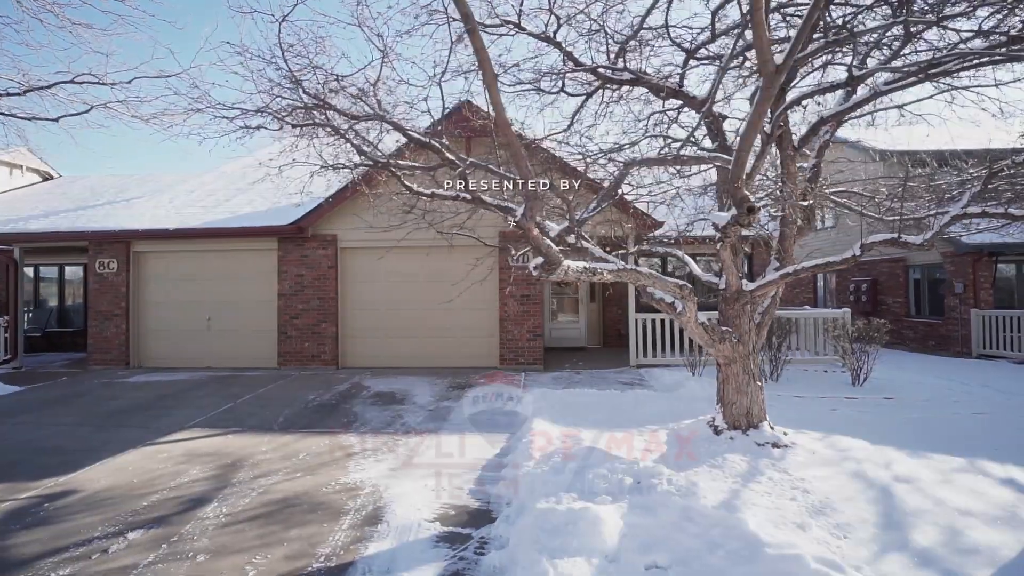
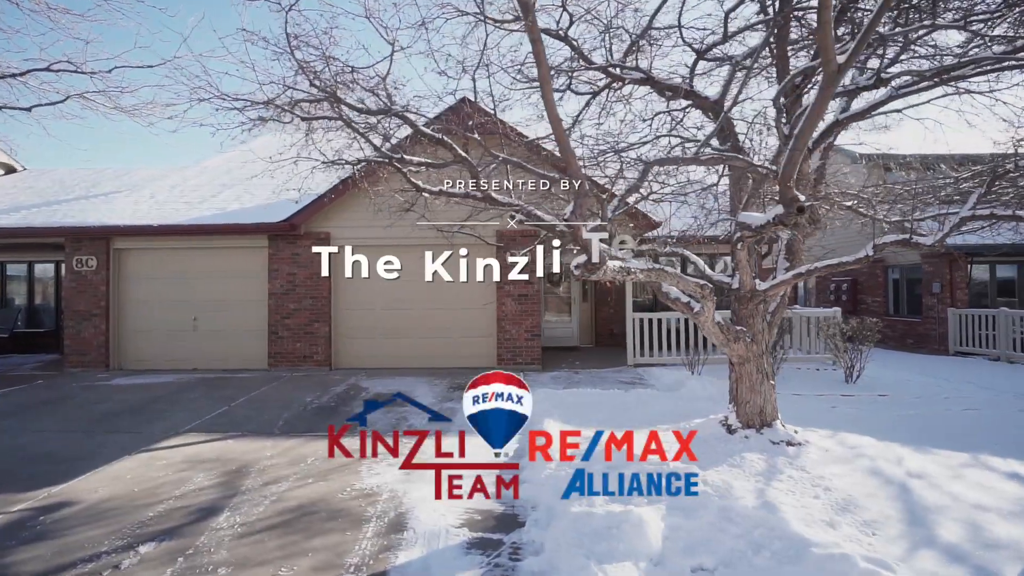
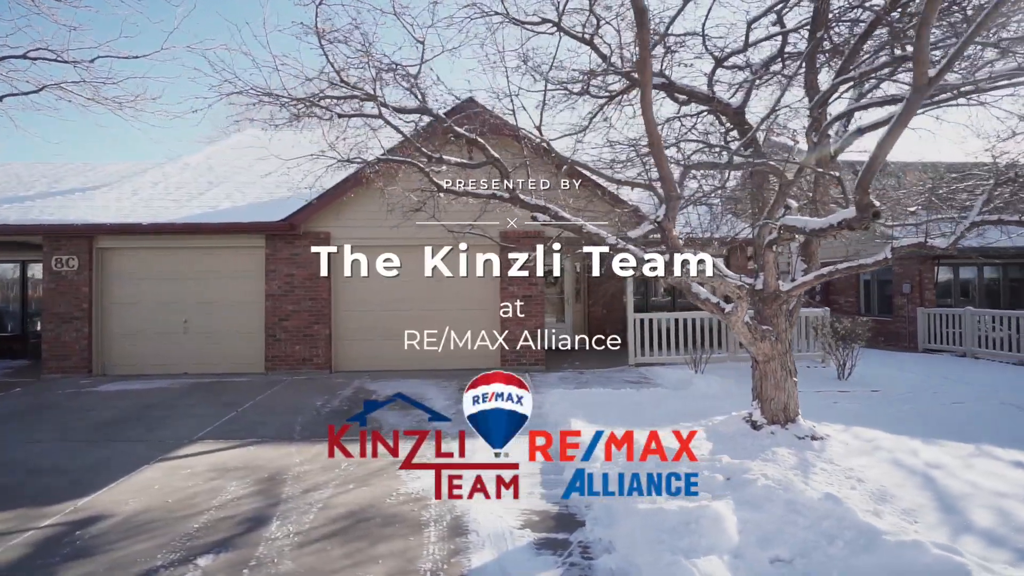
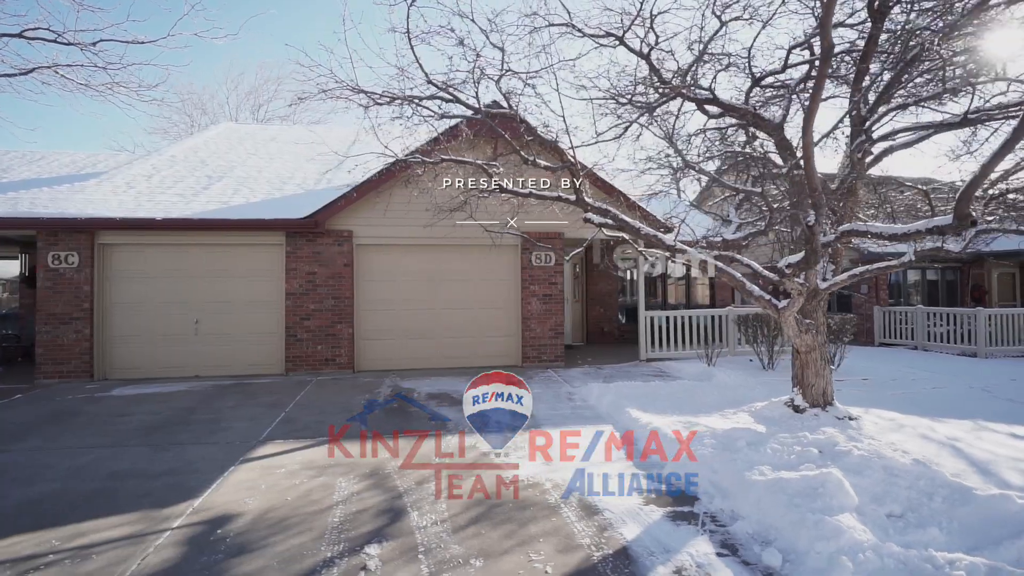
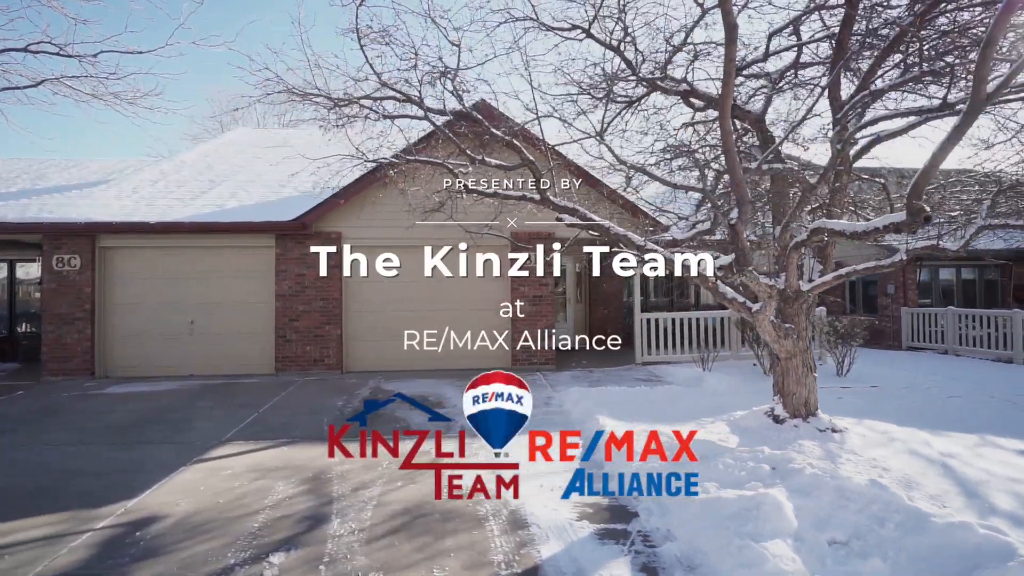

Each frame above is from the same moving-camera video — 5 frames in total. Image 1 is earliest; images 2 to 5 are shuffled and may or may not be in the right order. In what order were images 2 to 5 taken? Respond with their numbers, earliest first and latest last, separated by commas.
2, 3, 5, 4
